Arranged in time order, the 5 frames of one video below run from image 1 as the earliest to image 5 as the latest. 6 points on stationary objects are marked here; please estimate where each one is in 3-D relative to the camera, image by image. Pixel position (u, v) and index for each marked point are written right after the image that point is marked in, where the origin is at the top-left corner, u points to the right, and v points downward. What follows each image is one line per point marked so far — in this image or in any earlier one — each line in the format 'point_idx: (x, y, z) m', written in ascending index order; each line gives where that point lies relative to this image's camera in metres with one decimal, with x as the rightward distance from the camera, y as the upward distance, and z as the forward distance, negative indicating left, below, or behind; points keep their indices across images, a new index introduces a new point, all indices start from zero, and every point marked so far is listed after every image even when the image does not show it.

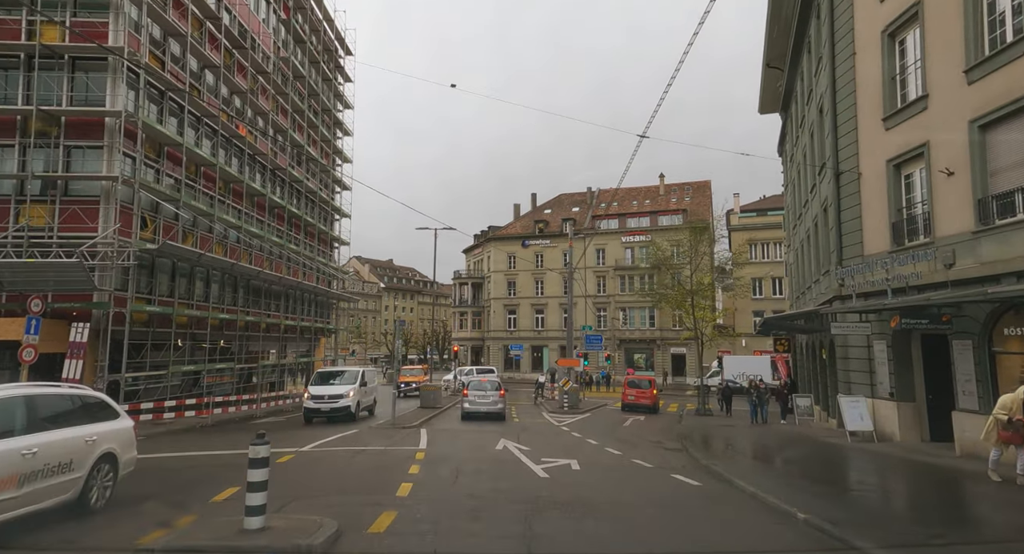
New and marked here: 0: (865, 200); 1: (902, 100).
0: (+8.9, +1.9, +14.3) m
1: (+9.1, +4.1, +13.2) m
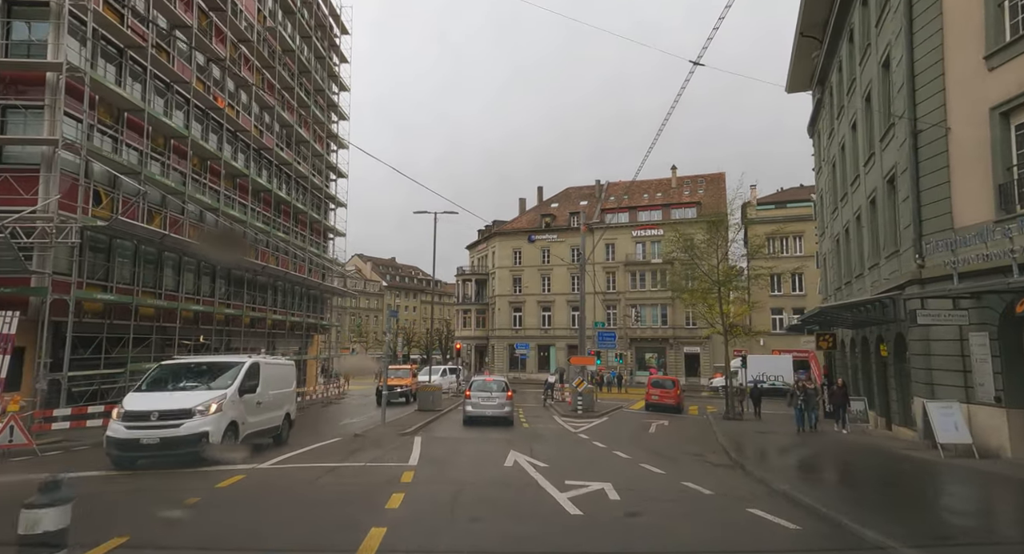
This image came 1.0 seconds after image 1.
0: (+9.1, +2.4, +11.7) m
1: (+9.3, +4.5, +10.5) m
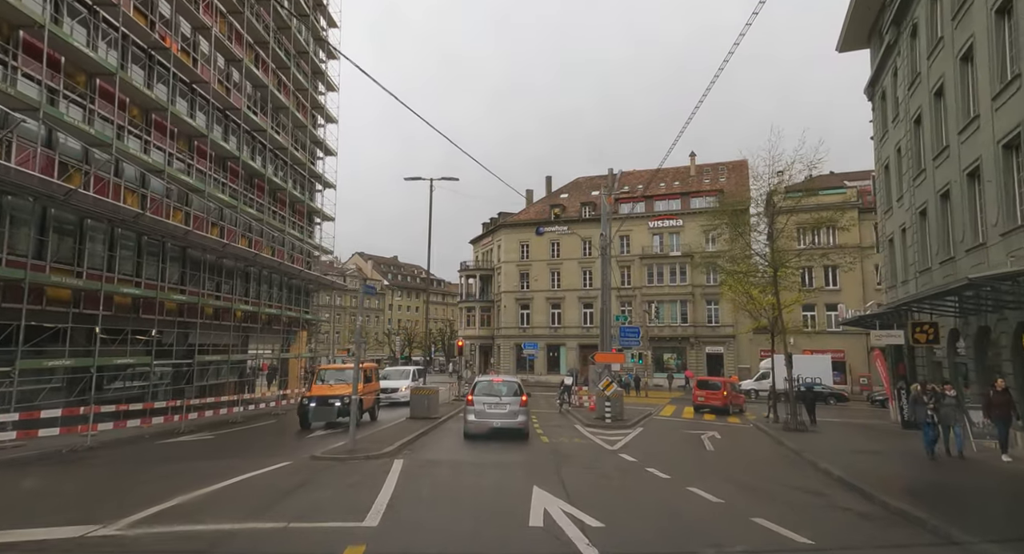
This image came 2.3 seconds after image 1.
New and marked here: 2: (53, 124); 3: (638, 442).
0: (+9.5, +3.2, +7.5) m
1: (+9.6, +5.3, +6.3) m
2: (-11.5, +3.8, +14.3) m
3: (+3.6, -4.7, +16.1) m
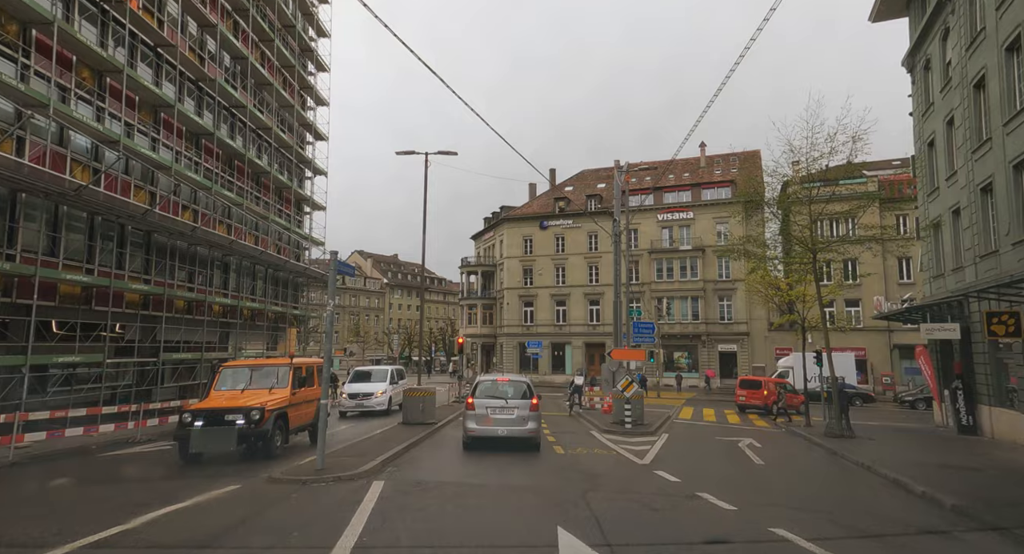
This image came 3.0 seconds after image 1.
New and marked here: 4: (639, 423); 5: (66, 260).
0: (+9.6, +3.6, +5.1) m
1: (+9.7, +5.7, +4.0) m
2: (-11.4, +4.2, +12.0) m
3: (+3.8, -4.3, +13.8) m
4: (+3.9, -4.5, +17.6) m
5: (-12.5, +0.4, +15.9) m
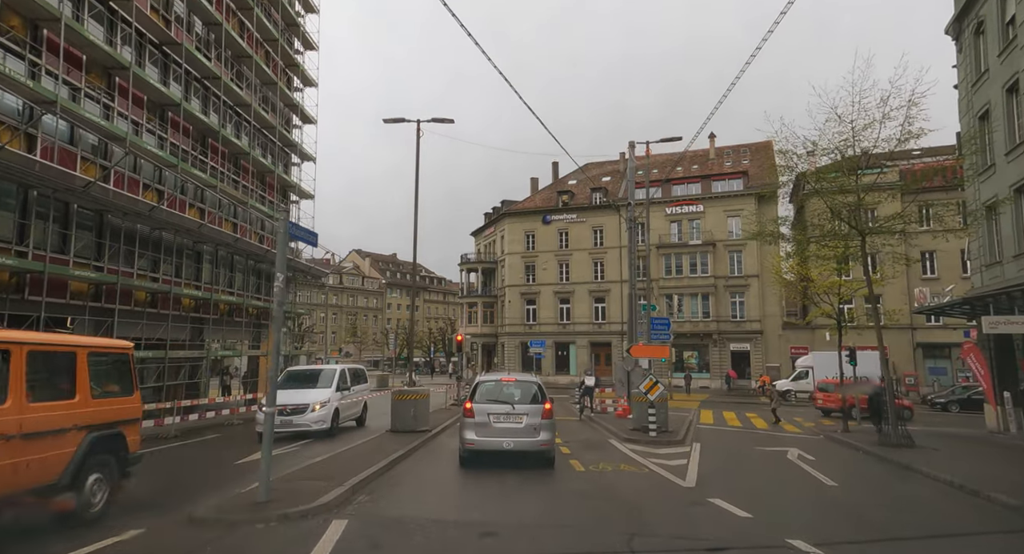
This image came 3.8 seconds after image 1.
0: (+9.7, +4.1, +2.9) m
1: (+9.8, +6.2, +1.7) m
2: (-11.2, +4.6, +9.8) m
3: (+3.9, -3.9, +11.5) m
4: (+4.1, -4.1, +15.3) m
5: (-12.4, +0.8, +13.6) m
